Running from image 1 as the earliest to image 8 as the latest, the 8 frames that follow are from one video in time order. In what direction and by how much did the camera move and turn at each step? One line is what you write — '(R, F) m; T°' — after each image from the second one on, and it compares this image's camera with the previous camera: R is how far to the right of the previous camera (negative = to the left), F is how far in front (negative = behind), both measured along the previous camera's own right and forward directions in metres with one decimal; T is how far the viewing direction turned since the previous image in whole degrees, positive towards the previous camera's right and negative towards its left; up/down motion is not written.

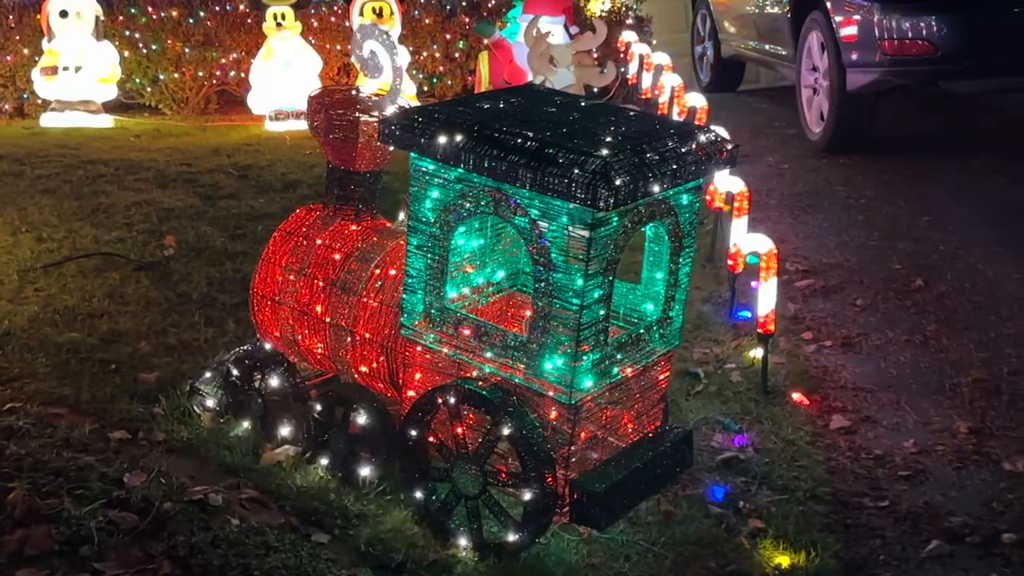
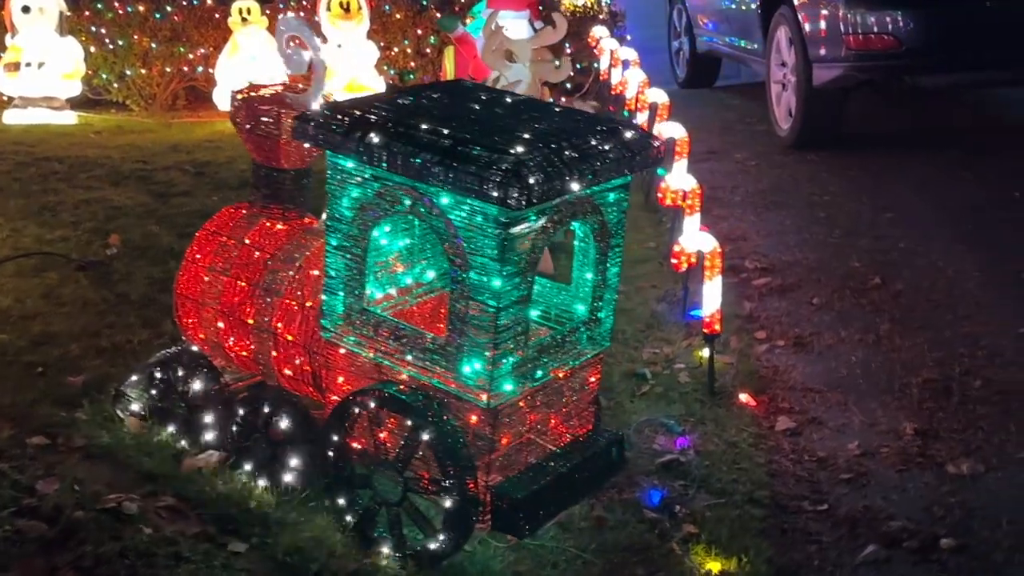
(+0.2, +0.1) m; 0°
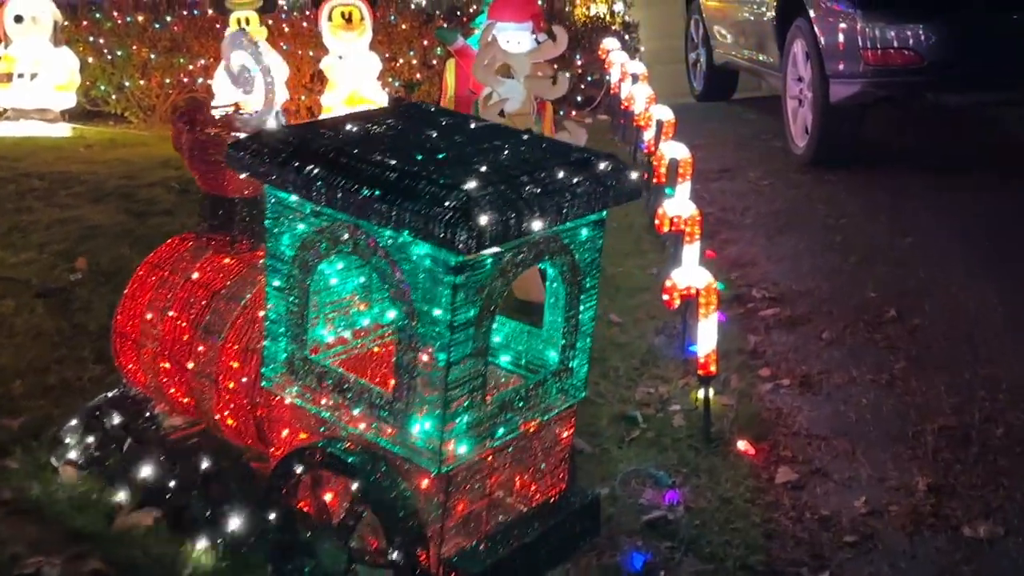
(+0.1, +0.3) m; -1°
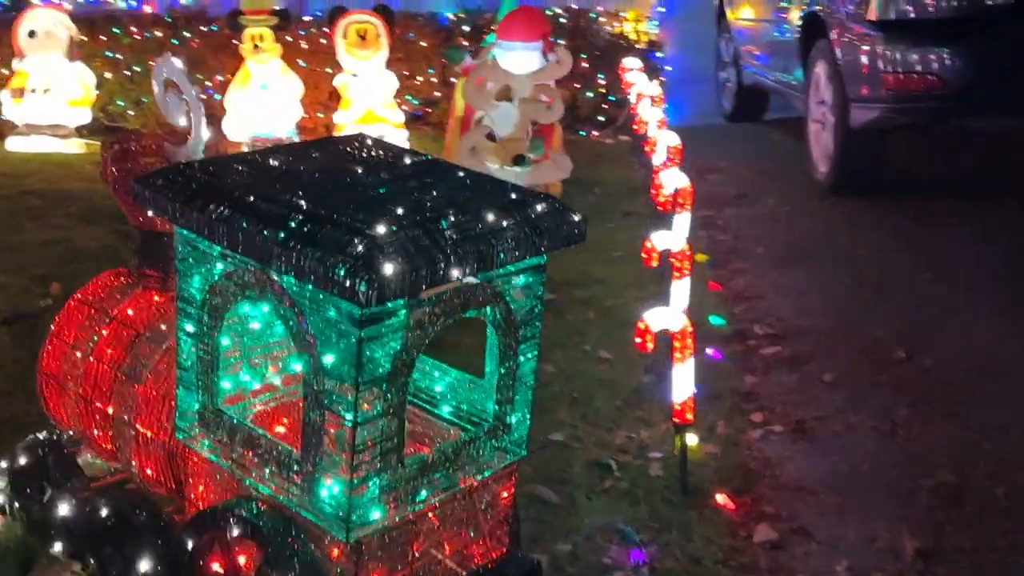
(+0.3, +0.2) m; -2°
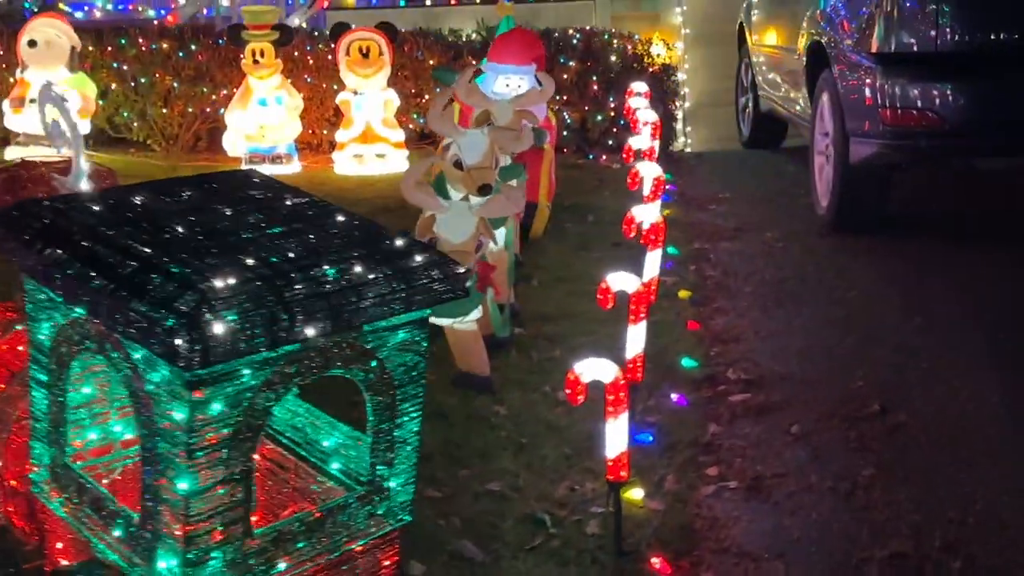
(+0.3, +0.2) m; -2°
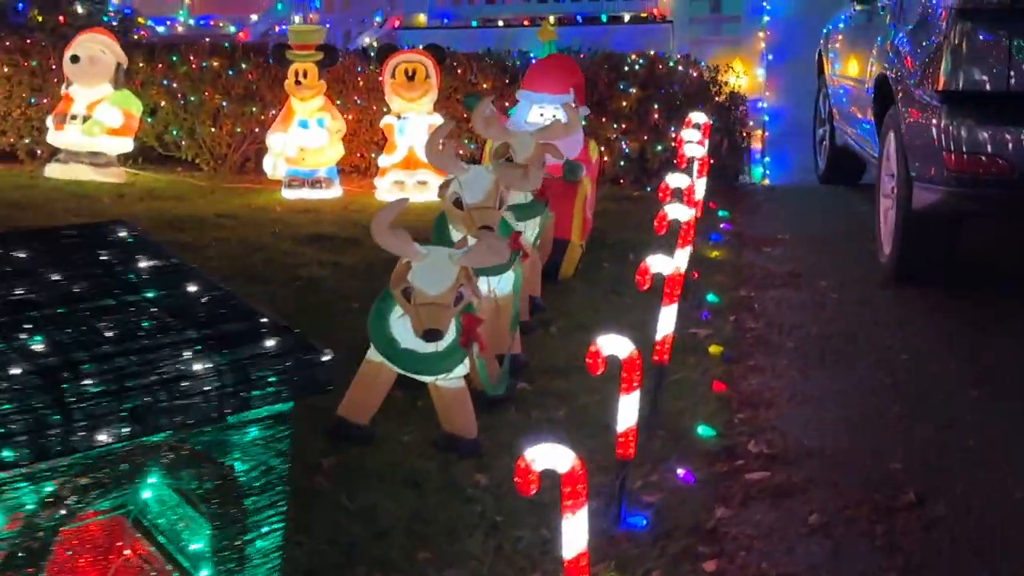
(+0.4, +0.4) m; -5°
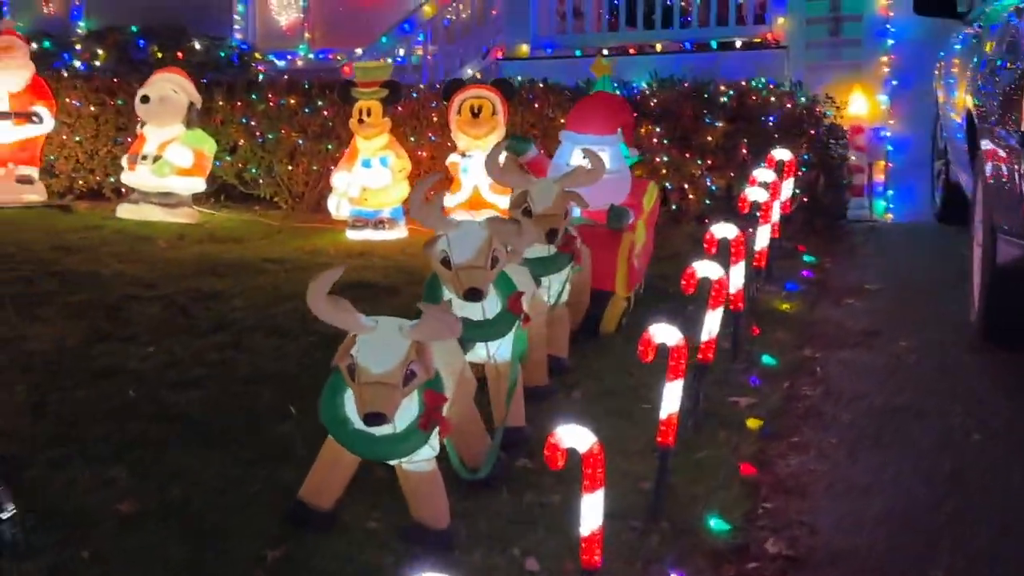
(+0.6, +0.5) m; -8°
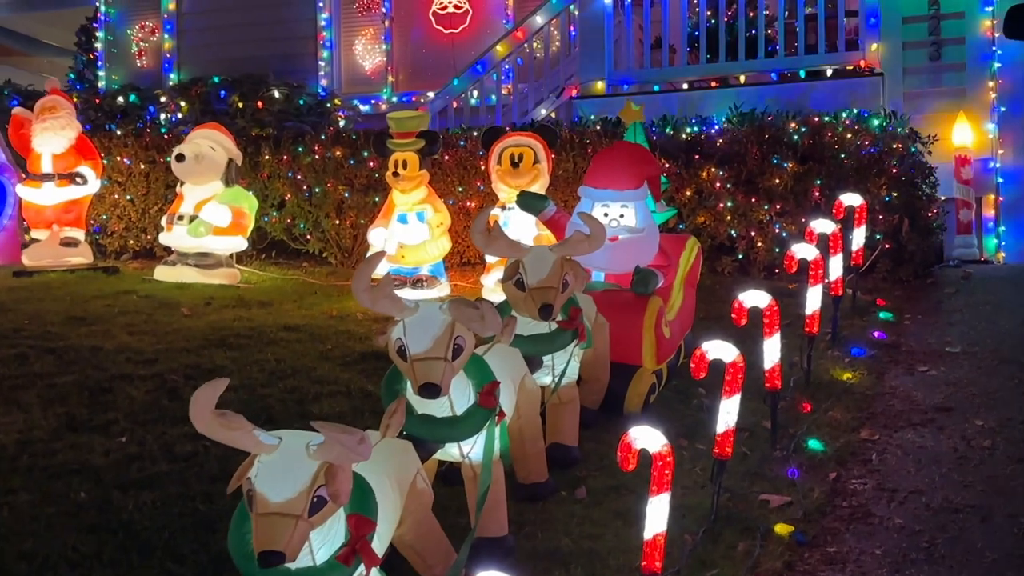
(+0.5, +0.6) m; -6°
